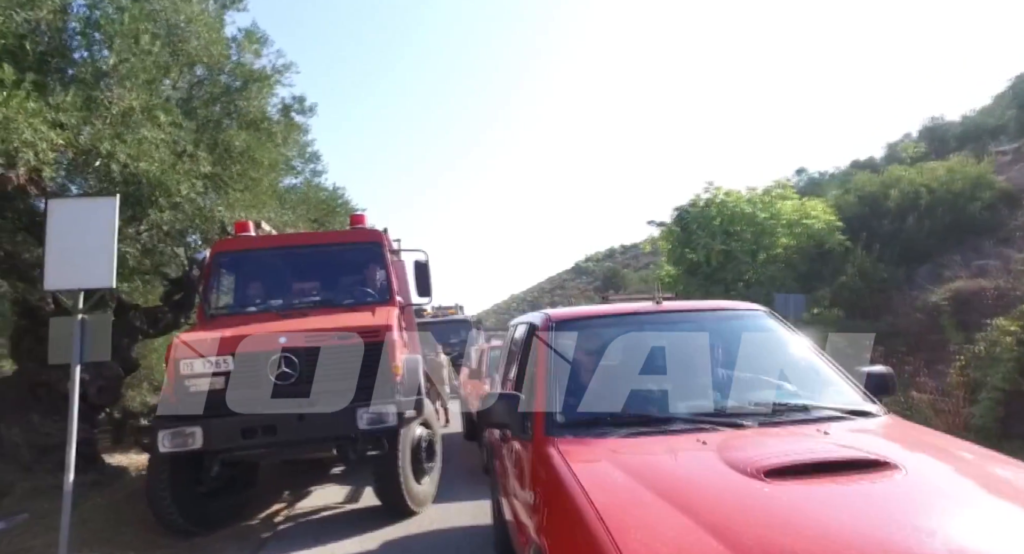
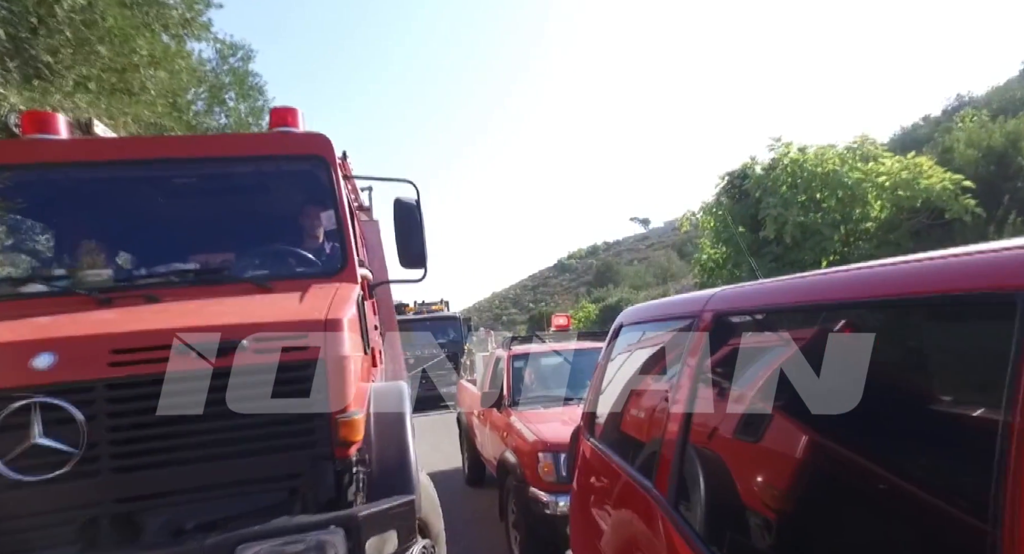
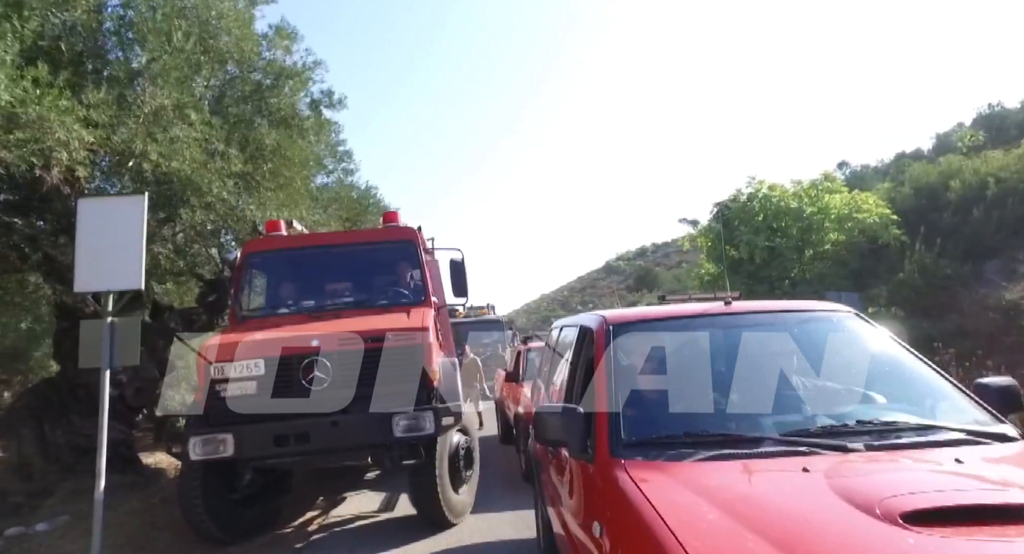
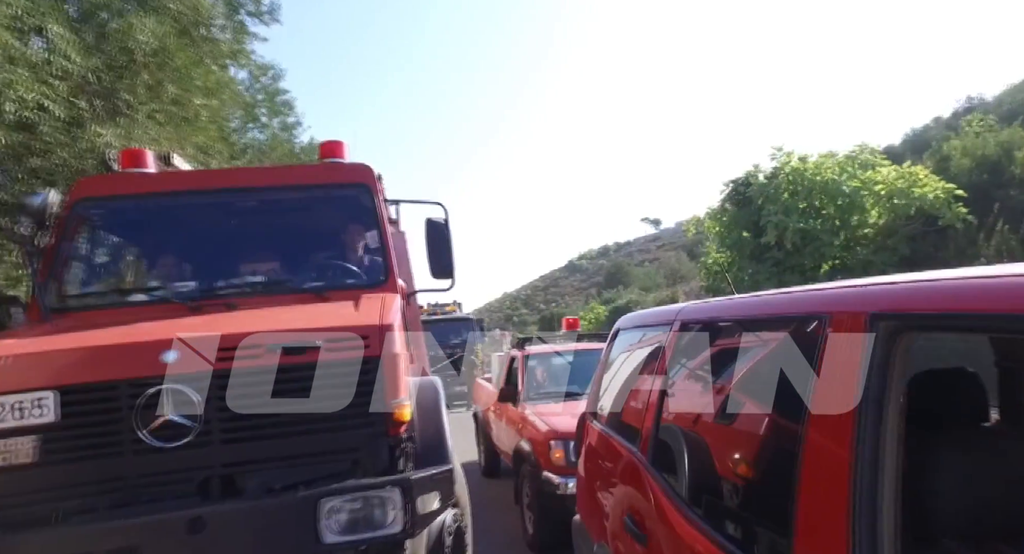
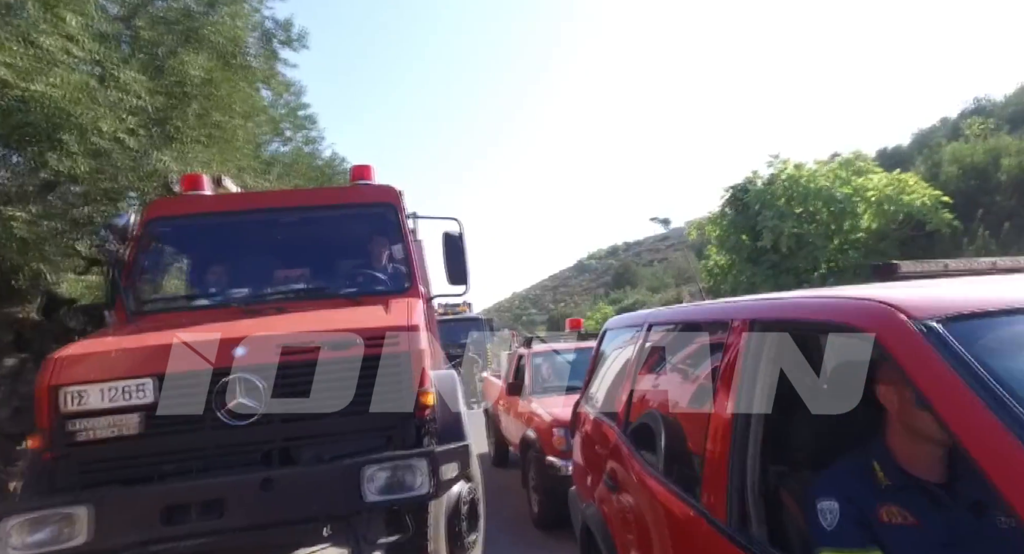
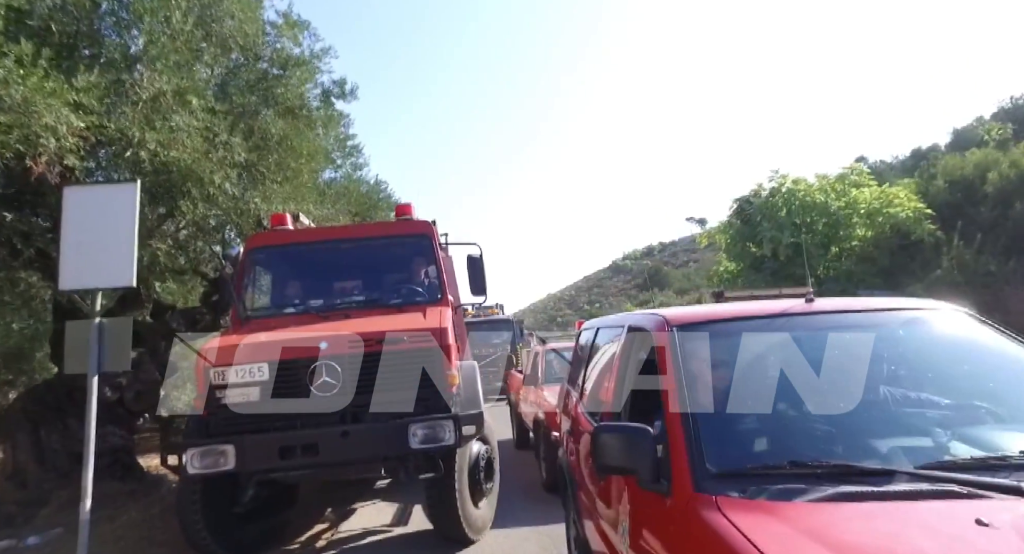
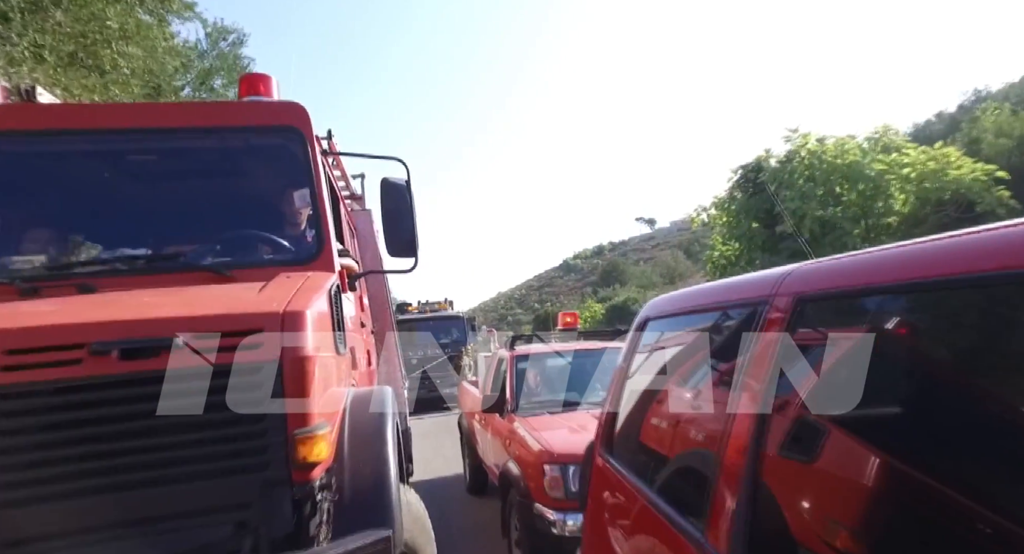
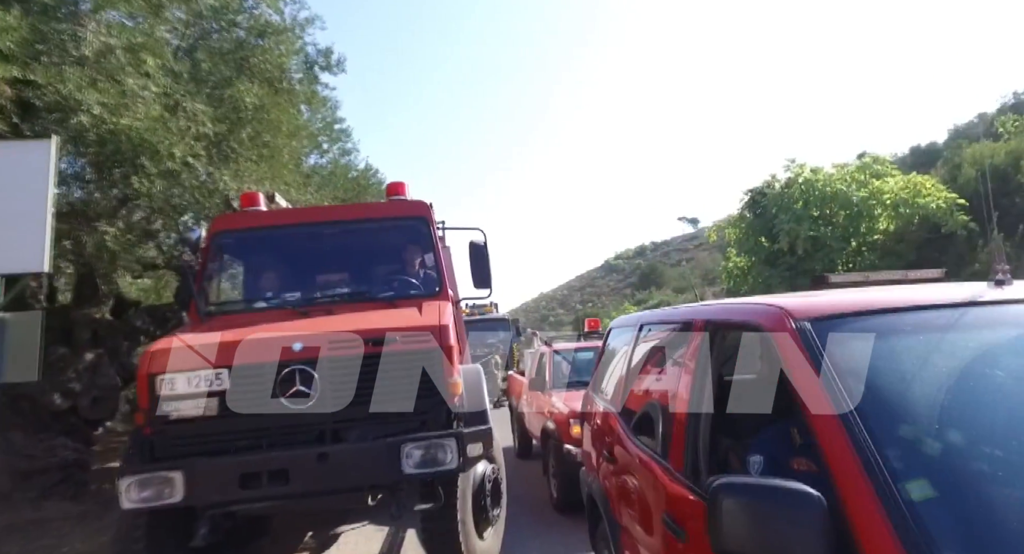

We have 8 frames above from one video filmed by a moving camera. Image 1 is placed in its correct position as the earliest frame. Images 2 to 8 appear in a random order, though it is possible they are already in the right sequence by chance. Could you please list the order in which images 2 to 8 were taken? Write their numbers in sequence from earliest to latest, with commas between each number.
3, 6, 8, 5, 4, 2, 7
